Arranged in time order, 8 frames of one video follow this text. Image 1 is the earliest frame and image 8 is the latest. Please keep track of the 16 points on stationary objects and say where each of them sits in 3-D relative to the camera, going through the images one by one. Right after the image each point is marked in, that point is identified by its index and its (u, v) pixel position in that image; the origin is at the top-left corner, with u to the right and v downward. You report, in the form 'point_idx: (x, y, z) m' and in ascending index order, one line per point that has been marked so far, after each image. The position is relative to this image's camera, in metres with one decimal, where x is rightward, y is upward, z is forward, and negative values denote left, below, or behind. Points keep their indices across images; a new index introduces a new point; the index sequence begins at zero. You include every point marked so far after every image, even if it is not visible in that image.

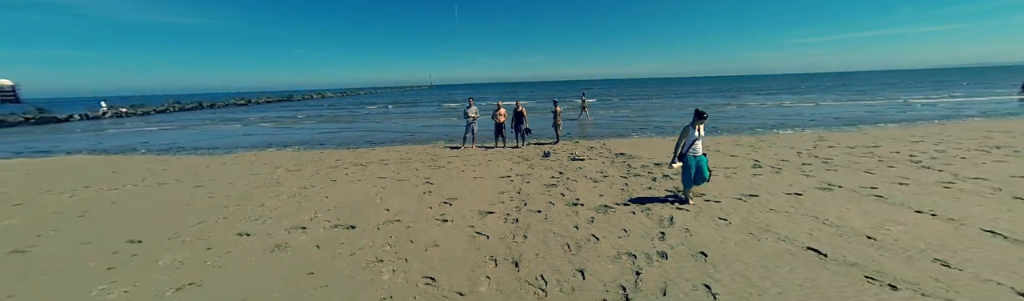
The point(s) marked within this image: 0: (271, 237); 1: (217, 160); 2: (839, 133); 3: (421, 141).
0: (-2.0, -0.7, +2.5) m
1: (-5.6, -0.2, +6.0) m
2: (+6.5, +0.4, +6.3) m
3: (-2.2, +0.2, +7.5) m
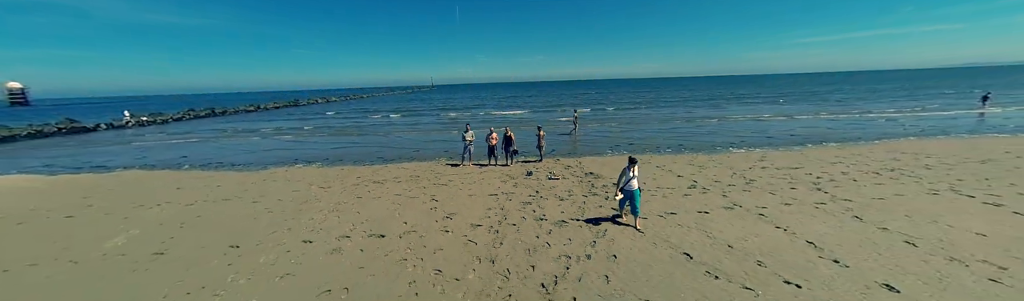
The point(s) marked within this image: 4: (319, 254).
0: (-2.2, -1.1, +3.6) m
1: (-5.8, -0.6, +7.1) m
2: (+6.3, 0.0, +7.4) m
3: (-2.4, -0.2, +8.6) m
4: (-2.2, -1.1, +3.4) m
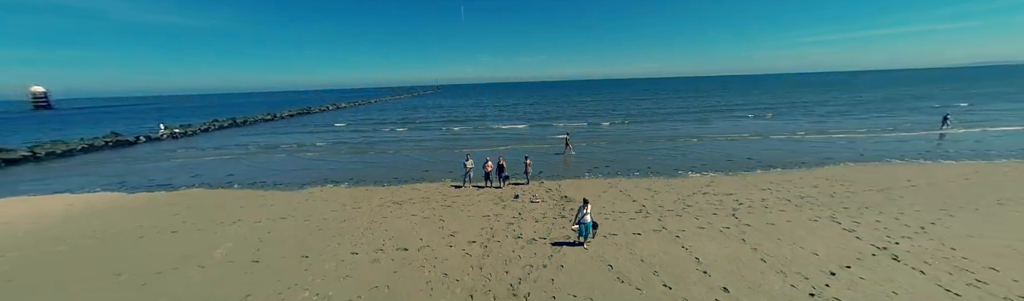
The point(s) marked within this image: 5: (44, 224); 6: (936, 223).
0: (-2.5, -1.8, +5.3) m
1: (-6.0, -1.3, +8.8) m
2: (+6.1, -0.7, +8.9) m
3: (-2.6, -0.9, +10.3) m
4: (-2.4, -1.8, +5.0) m
5: (-11.3, -1.9, +7.6) m
6: (+7.7, -1.3, +5.6) m
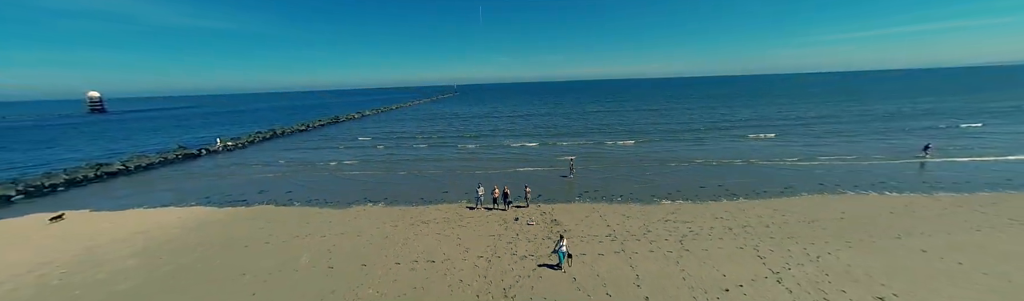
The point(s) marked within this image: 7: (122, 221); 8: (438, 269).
0: (-2.6, -2.8, +7.5) m
1: (-5.9, -2.3, +11.2) m
2: (+6.2, -1.9, +10.7) m
3: (-2.5, -2.0, +12.5) m
4: (-2.5, -2.8, +7.3) m
5: (-11.3, -2.8, +10.3) m
6: (+7.6, -2.4, +7.4) m
7: (-14.3, -2.7, +11.5) m
8: (-1.8, -2.8, +7.3) m
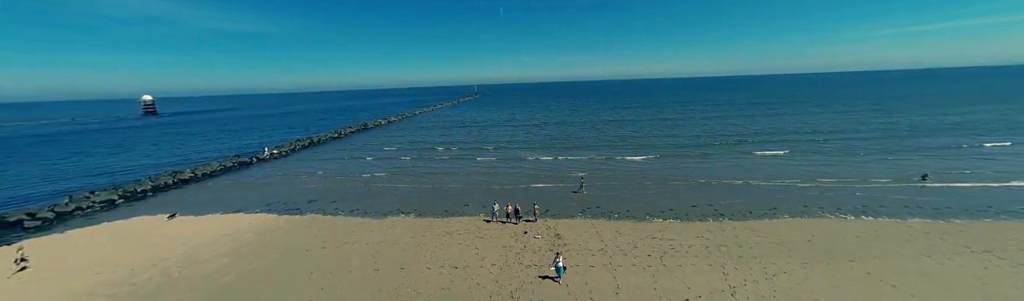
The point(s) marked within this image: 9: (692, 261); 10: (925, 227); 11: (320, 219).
0: (-2.4, -3.7, +9.5) m
1: (-5.5, -3.1, +13.4) m
2: (+6.6, -2.9, +12.2) m
3: (-1.9, -2.9, +14.5) m
4: (-2.4, -3.7, +9.3) m
5: (-10.9, -3.6, +12.8) m
6: (+7.8, -3.4, +8.8) m
7: (-13.8, -3.4, +14.2) m
8: (-1.6, -3.7, +9.3) m
9: (+5.5, -3.4, +9.5) m
10: (+14.7, -2.7, +11.1) m
11: (-8.9, -3.2, +14.3) m
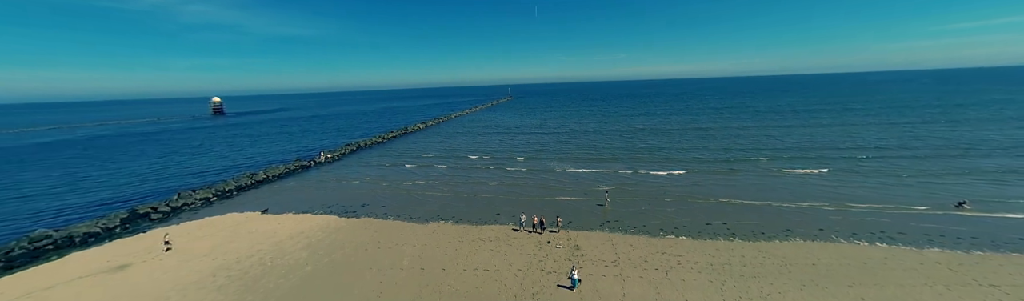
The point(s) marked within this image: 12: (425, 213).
0: (-1.5, -4.5, +11.5) m
1: (-4.3, -3.9, +15.6) m
2: (+7.7, -3.9, +13.3) m
3: (-0.6, -3.7, +16.4) m
4: (-1.6, -4.5, +11.2) m
5: (-9.7, -4.3, +15.6) m
6: (+8.4, -4.4, +9.7) m
7: (-12.5, -4.0, +17.2) m
8: (-0.8, -4.5, +11.2) m
9: (+6.3, -4.3, +10.7) m
10: (+15.6, -3.9, +11.4) m
11: (-7.6, -3.9, +16.8) m
12: (-5.0, -3.6, +17.9) m
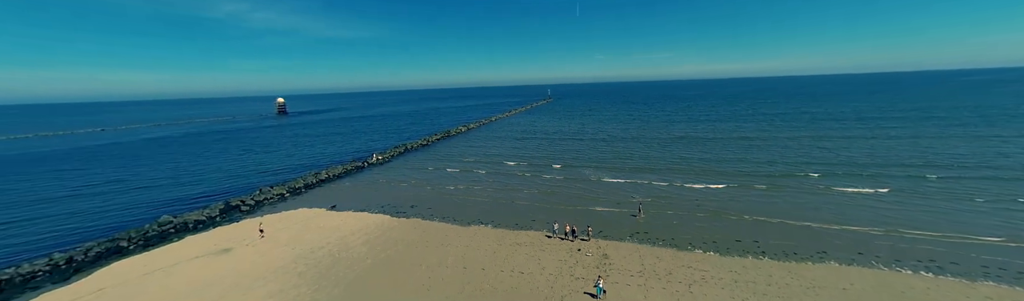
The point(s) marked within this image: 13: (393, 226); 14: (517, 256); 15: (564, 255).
0: (-0.2, -5.1, +12.9) m
1: (-2.5, -4.5, +17.4) m
2: (+9.1, -4.7, +13.7) m
3: (+1.2, -4.4, +17.7) m
4: (-0.3, -5.1, +12.7) m
5: (-7.9, -4.7, +17.9) m
6: (+9.5, -5.3, +10.1) m
7: (-10.5, -4.4, +19.9) m
8: (+0.5, -5.2, +12.5) m
9: (+7.5, -5.2, +11.3) m
10: (+16.8, -4.9, +10.9) m
11: (-5.6, -4.4, +18.9) m
12: (-3.0, -4.2, +19.7) m
13: (-7.2, -4.5, +18.7) m
14: (+0.2, -4.9, +14.4) m
15: (+2.3, -4.9, +14.4) m
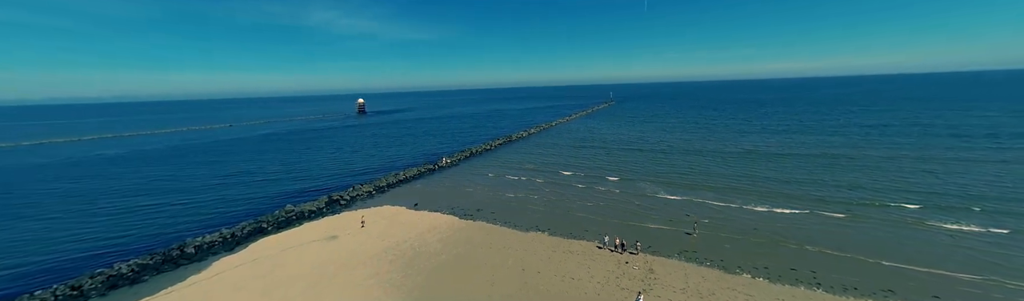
0: (+2.2, -6.1, +14.9) m
1: (+0.8, -5.4, +19.6) m
2: (+11.6, -6.1, +14.0) m
3: (+4.5, -5.5, +19.3) m
4: (+2.1, -6.1, +14.7) m
5: (-4.4, -5.5, +21.1) m
6: (+11.3, -6.6, +10.4) m
7: (-6.7, -5.2, +23.5) m
8: (+2.8, -6.2, +14.4) m
9: (+9.5, -6.4, +11.9) m
10: (+18.7, -6.5, +9.9) m
11: (-2.0, -5.3, +21.7) m
12: (+0.7, -5.2, +22.0) m
13: (-3.6, -5.4, +21.8) m
14: (+2.9, -5.9, +16.2) m
15: (+5.0, -6.0, +15.8) m
